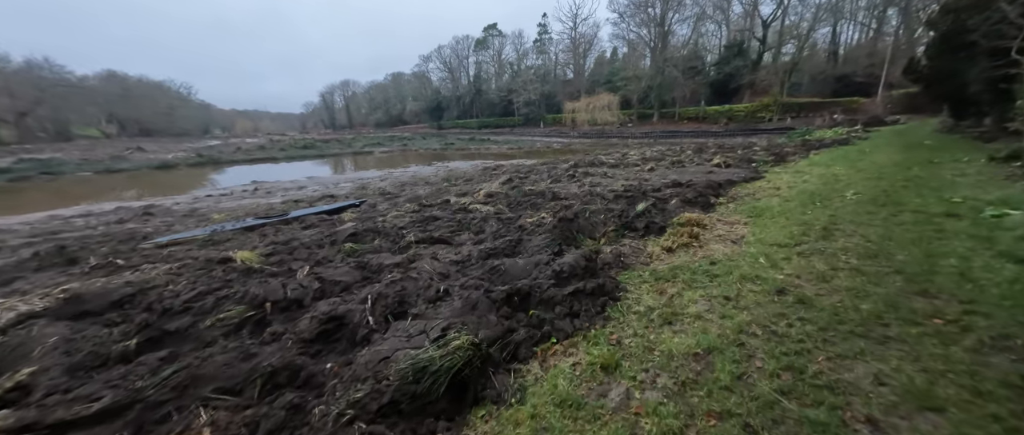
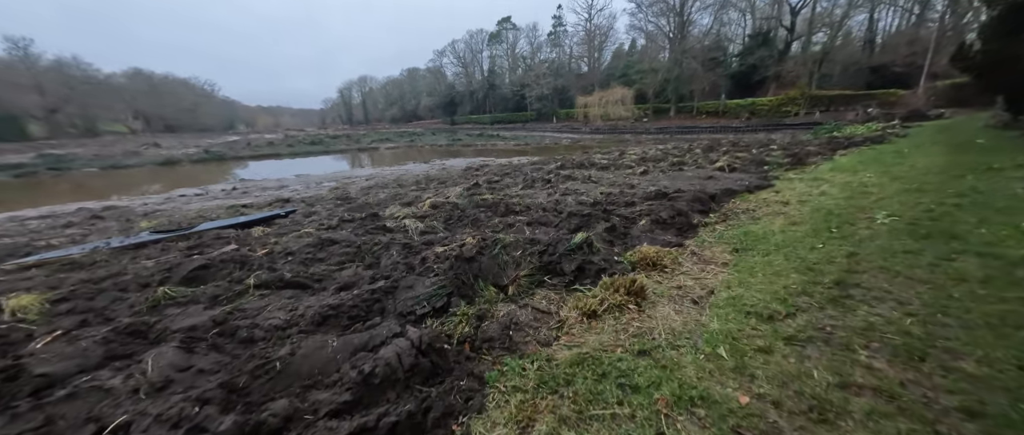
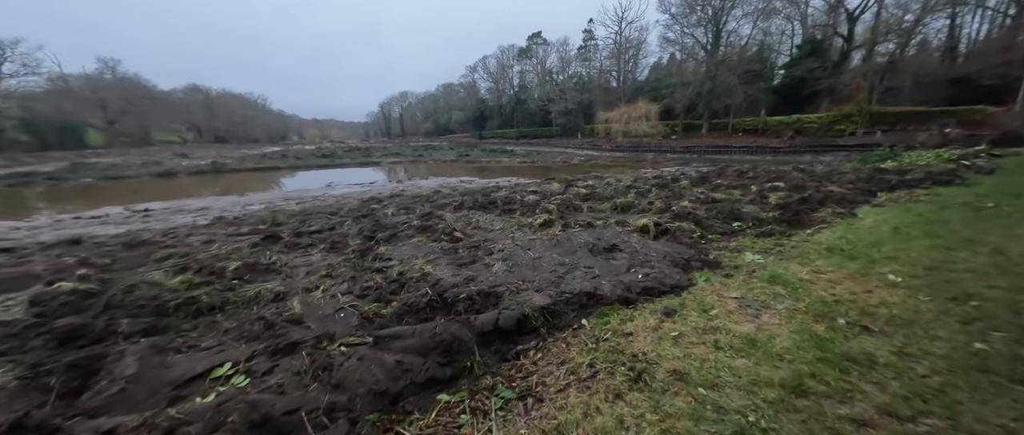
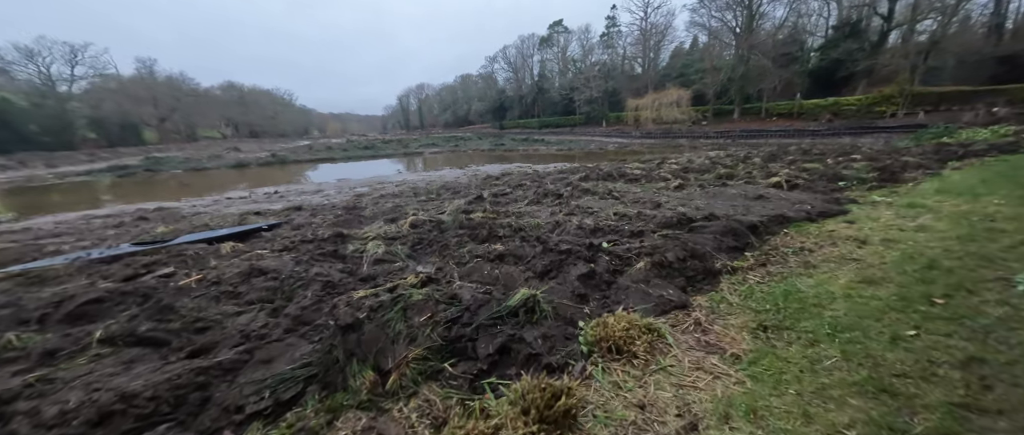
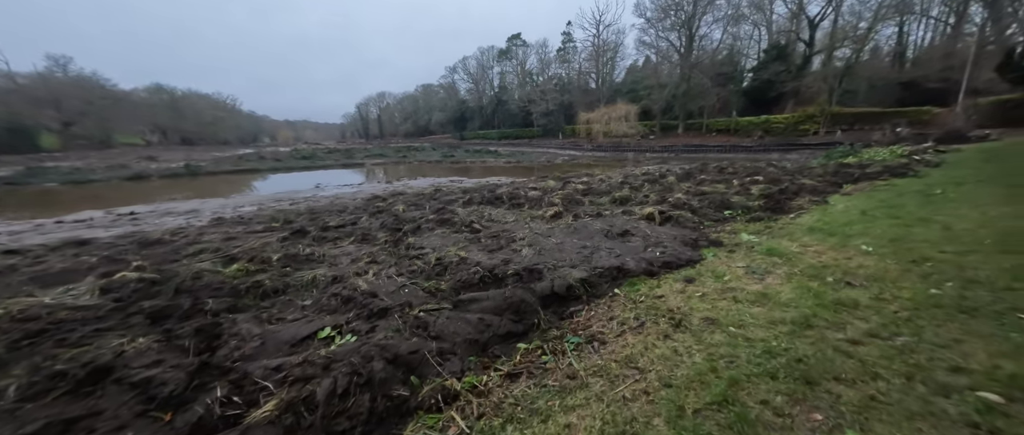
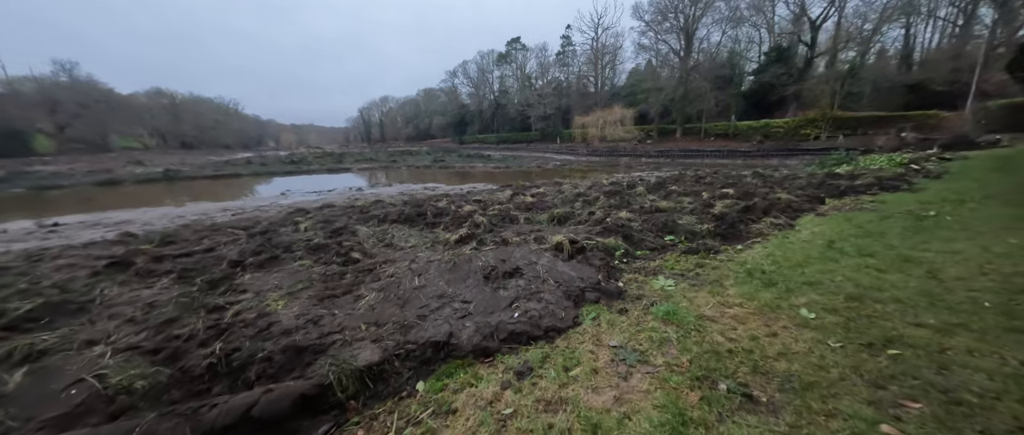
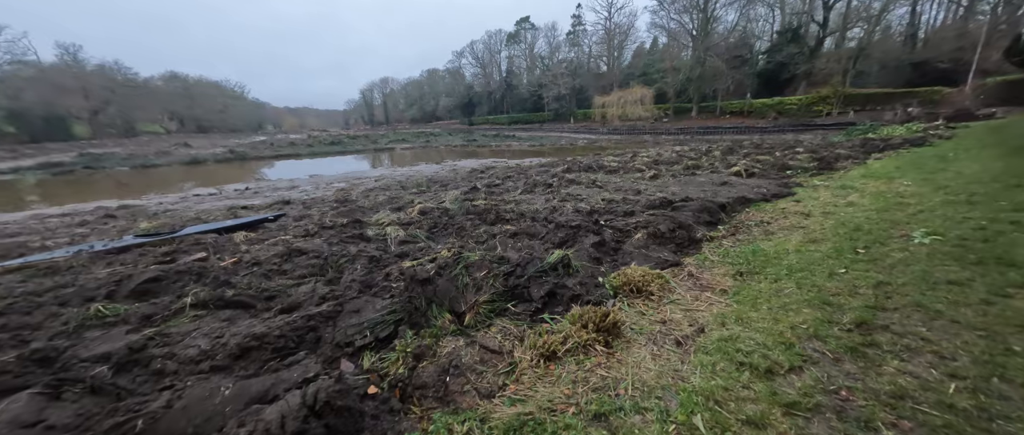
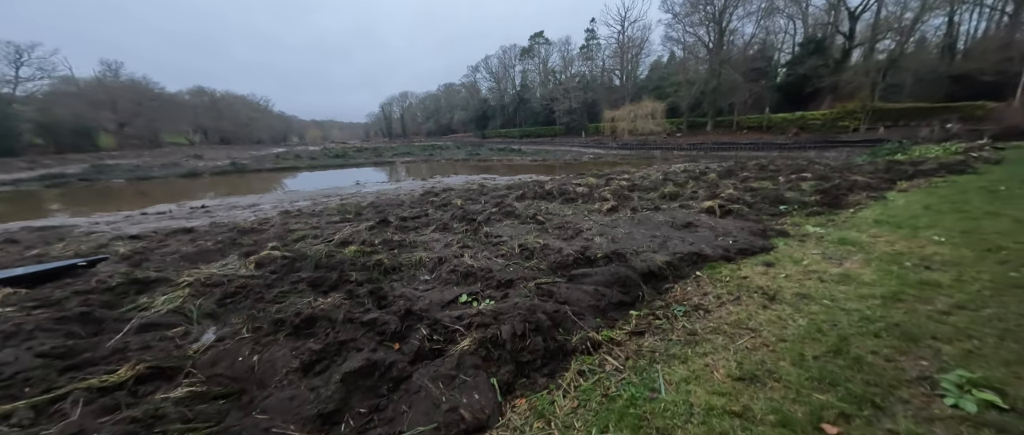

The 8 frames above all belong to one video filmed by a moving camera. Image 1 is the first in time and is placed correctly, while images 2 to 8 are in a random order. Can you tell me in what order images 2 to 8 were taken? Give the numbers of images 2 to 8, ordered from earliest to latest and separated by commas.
2, 7, 4, 8, 5, 3, 6
